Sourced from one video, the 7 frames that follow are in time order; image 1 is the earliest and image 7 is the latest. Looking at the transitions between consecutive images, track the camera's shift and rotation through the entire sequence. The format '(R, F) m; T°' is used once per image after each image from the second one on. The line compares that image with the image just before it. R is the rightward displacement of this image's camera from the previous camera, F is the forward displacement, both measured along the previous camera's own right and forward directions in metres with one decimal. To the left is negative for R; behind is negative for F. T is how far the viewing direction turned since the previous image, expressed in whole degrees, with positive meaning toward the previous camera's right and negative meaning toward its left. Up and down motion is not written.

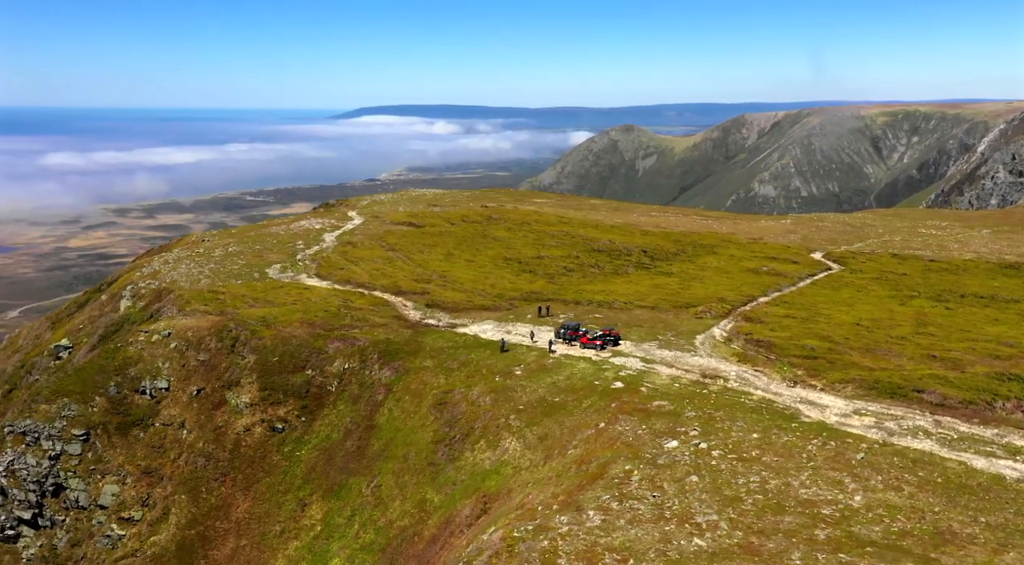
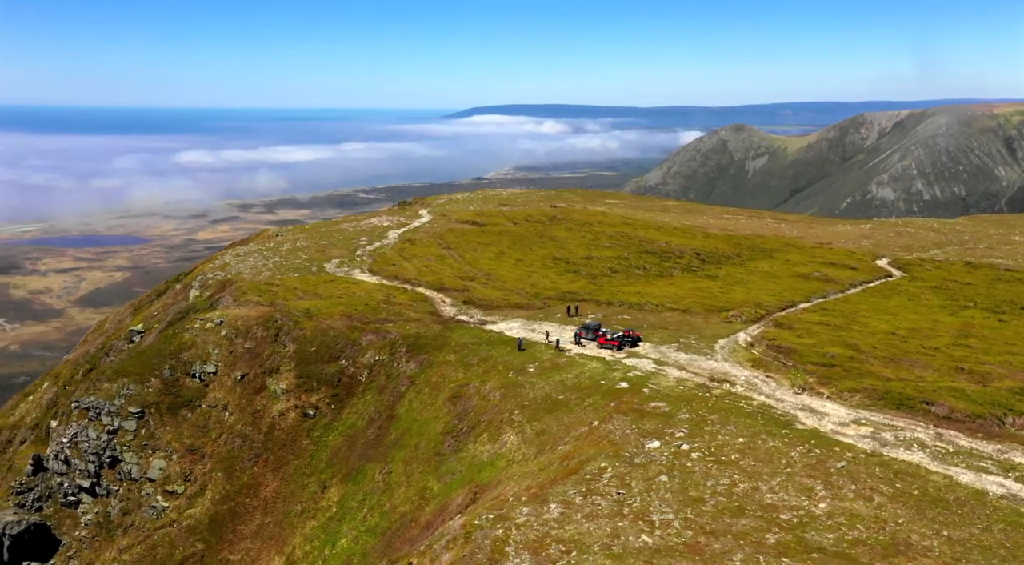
(+6.4, -1.3) m; -7°
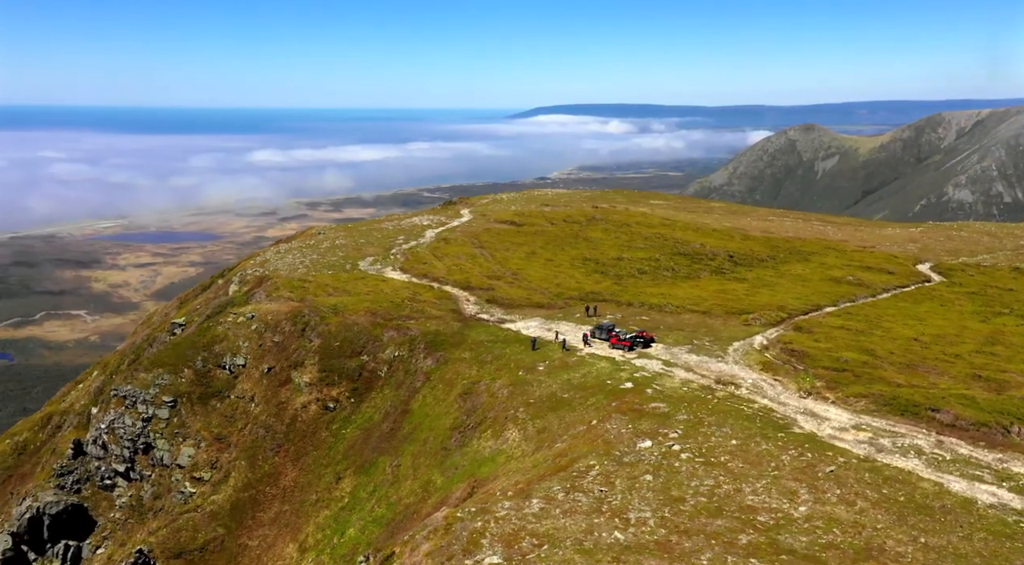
(+3.7, -0.9) m; -4°
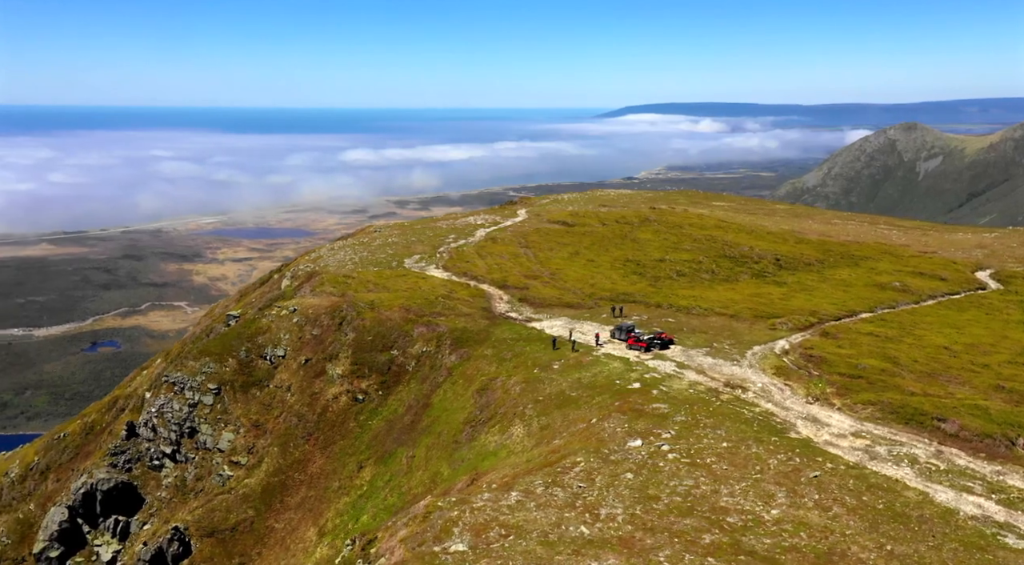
(+5.0, -1.2) m; -5°
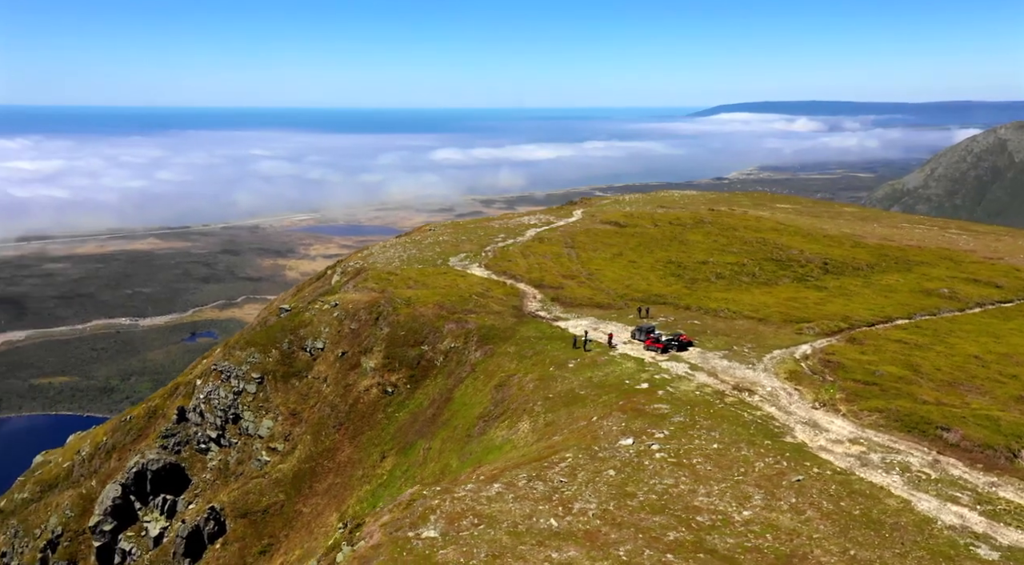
(+5.1, -1.3) m; -5°
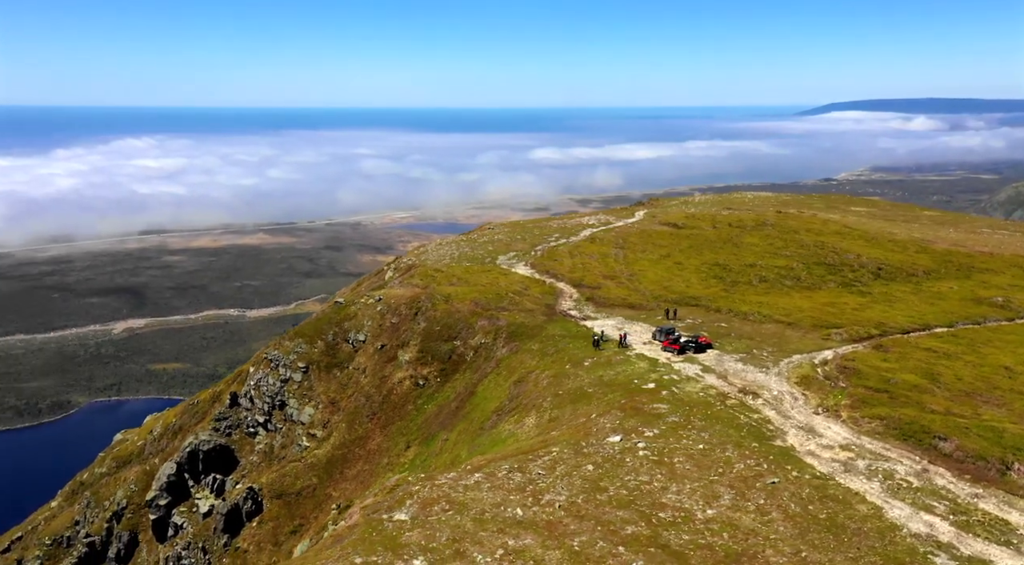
(+5.9, -1.5) m; -6°
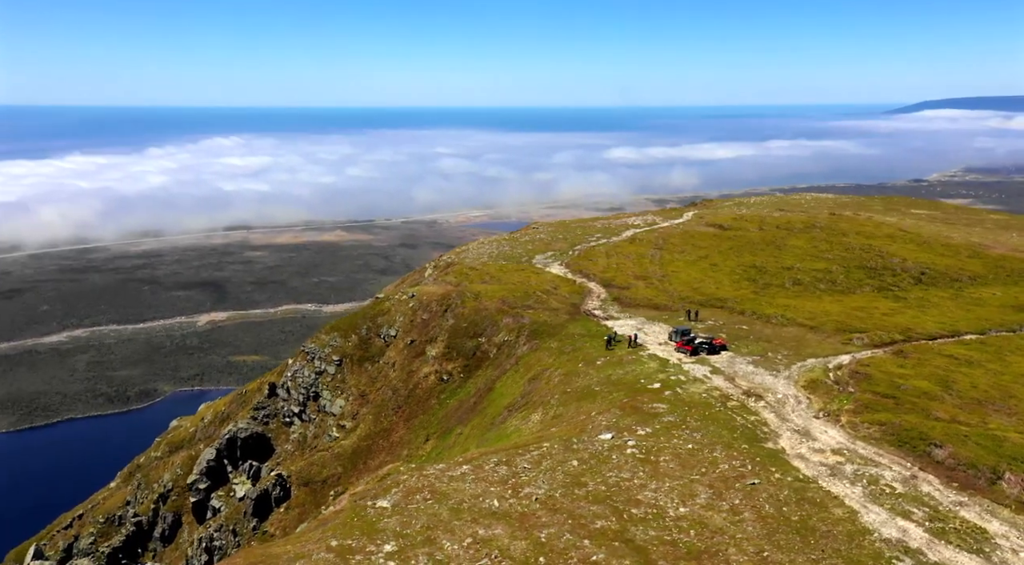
(+4.6, -1.2) m; -5°
